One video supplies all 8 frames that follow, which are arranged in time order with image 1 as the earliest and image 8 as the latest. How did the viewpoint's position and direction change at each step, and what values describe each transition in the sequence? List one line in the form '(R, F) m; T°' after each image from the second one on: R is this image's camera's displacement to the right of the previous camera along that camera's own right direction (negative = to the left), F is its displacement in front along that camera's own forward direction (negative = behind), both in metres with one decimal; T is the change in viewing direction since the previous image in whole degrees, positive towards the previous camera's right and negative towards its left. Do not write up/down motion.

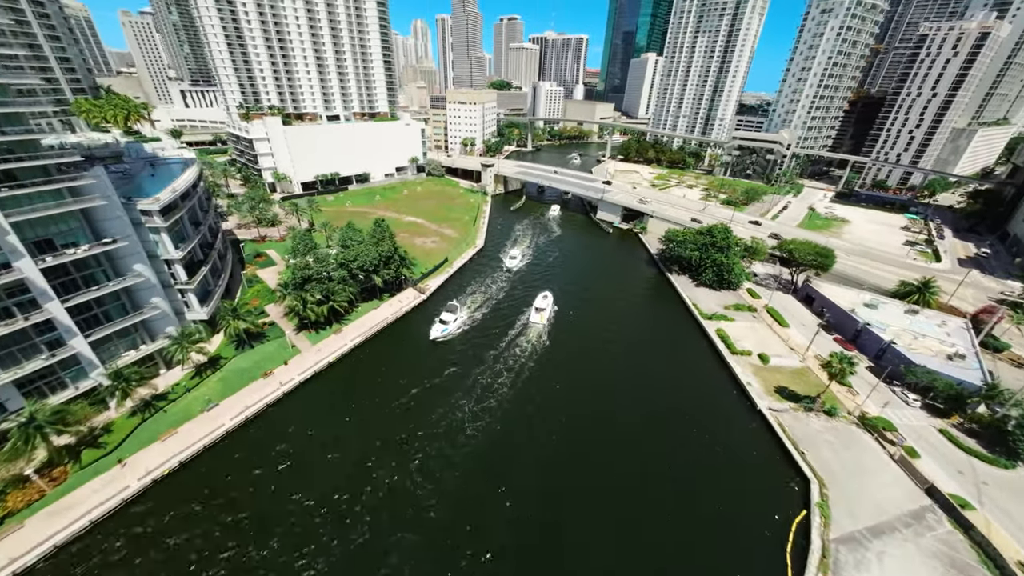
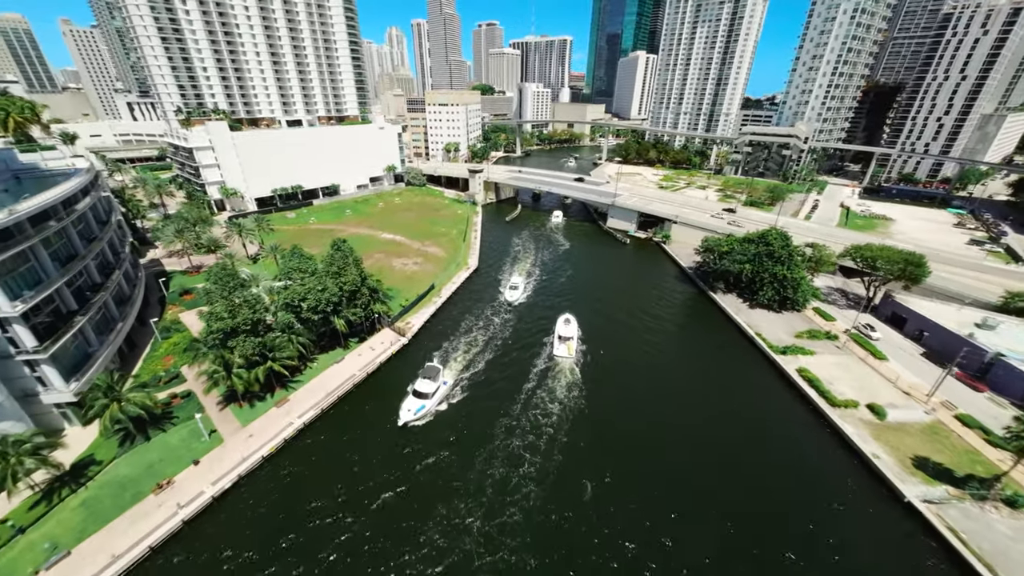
(-2.3, +13.7) m; +2°
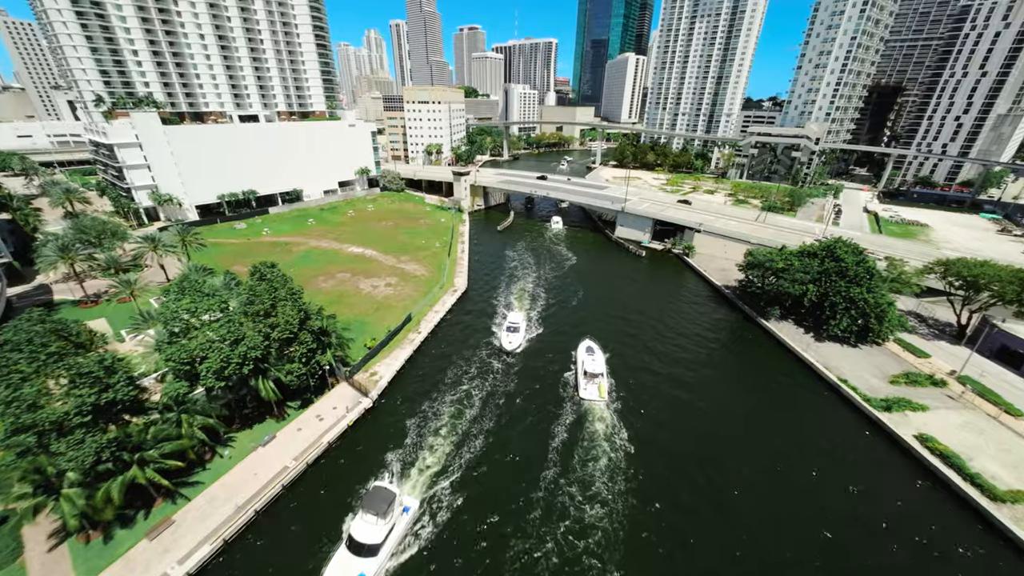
(-1.7, +11.7) m; +2°
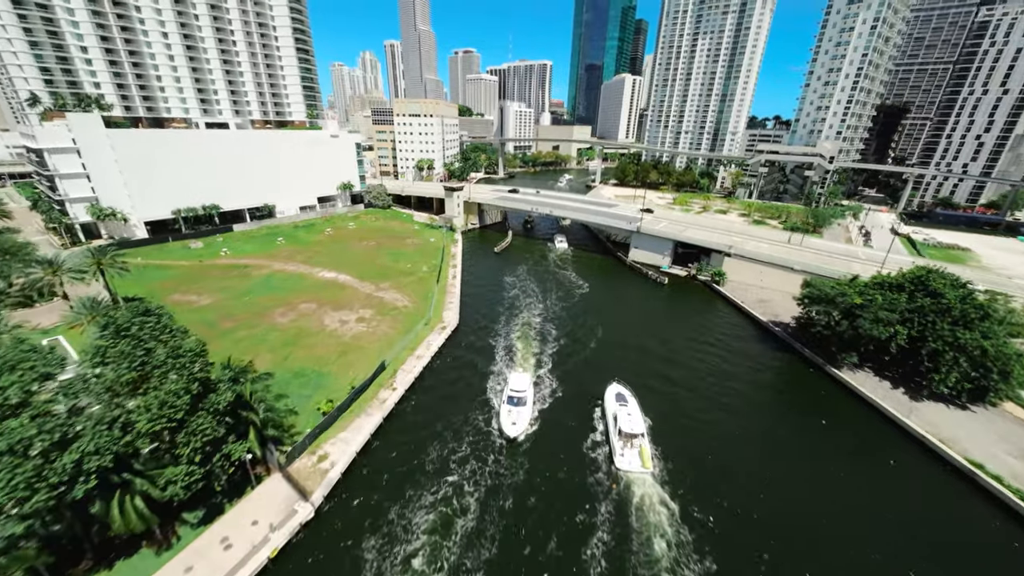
(-1.0, +9.0) m; +1°
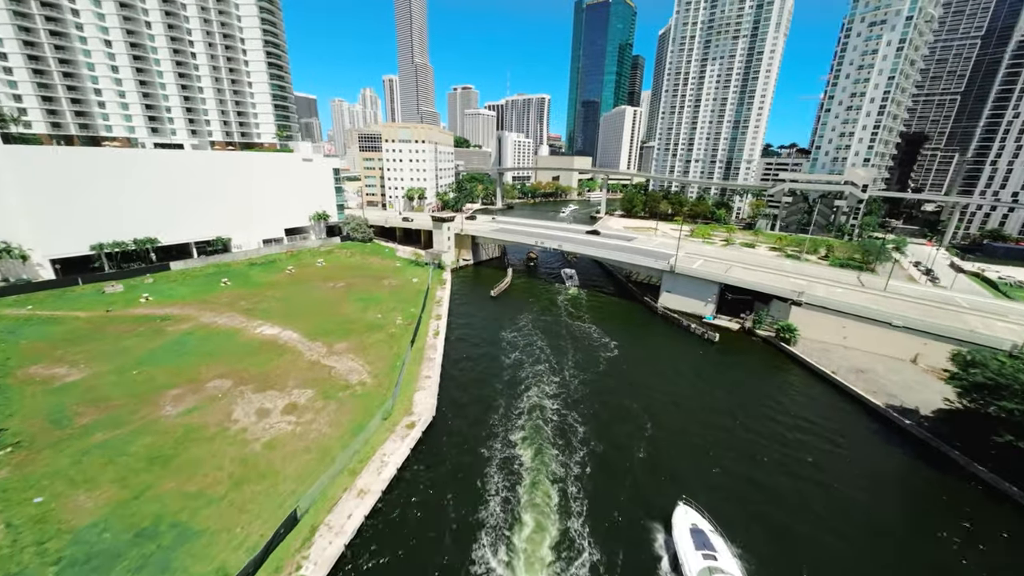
(-0.4, +12.2) m; 0°
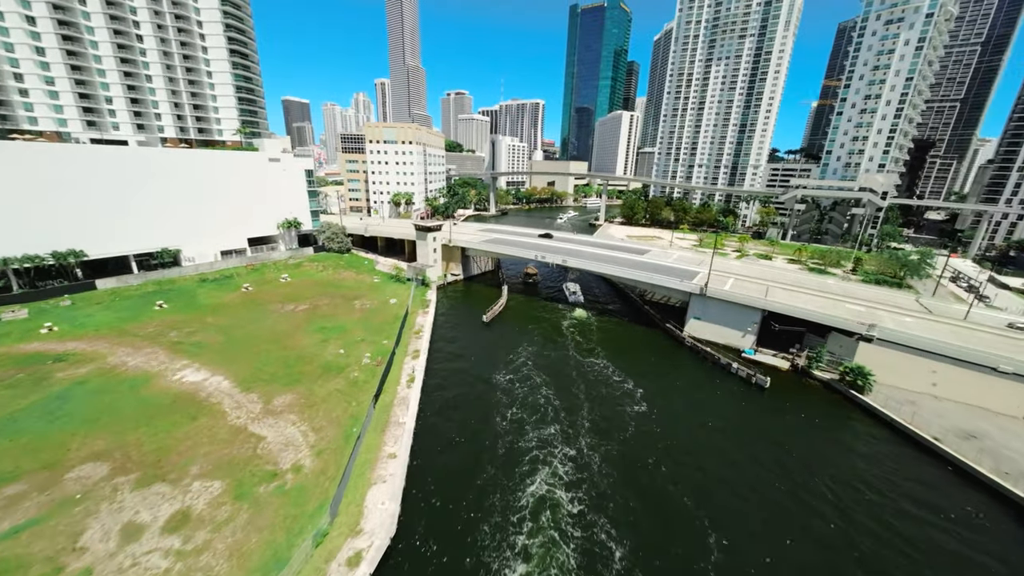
(-0.3, +8.3) m; +1°
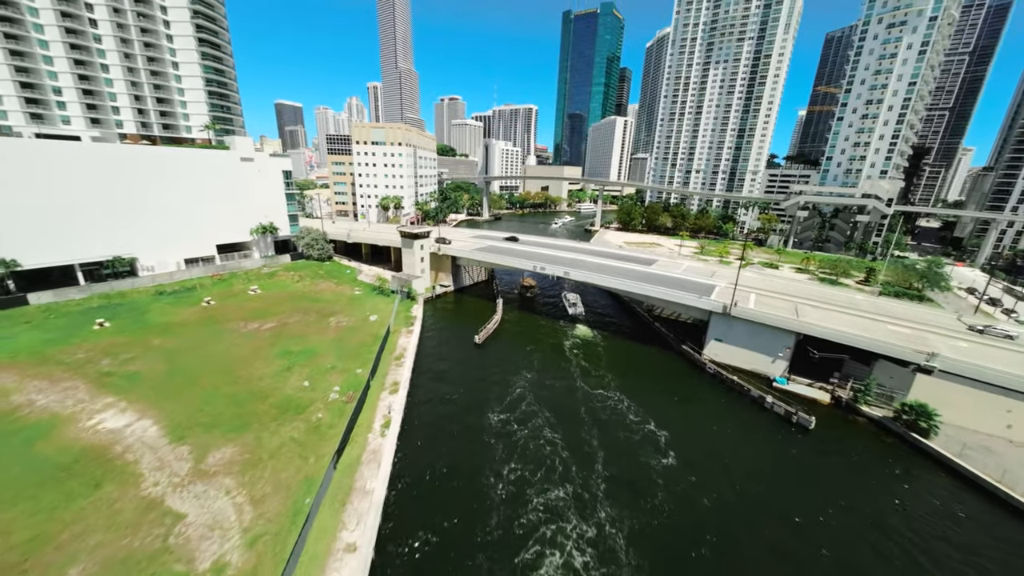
(-0.3, +5.0) m; +1°
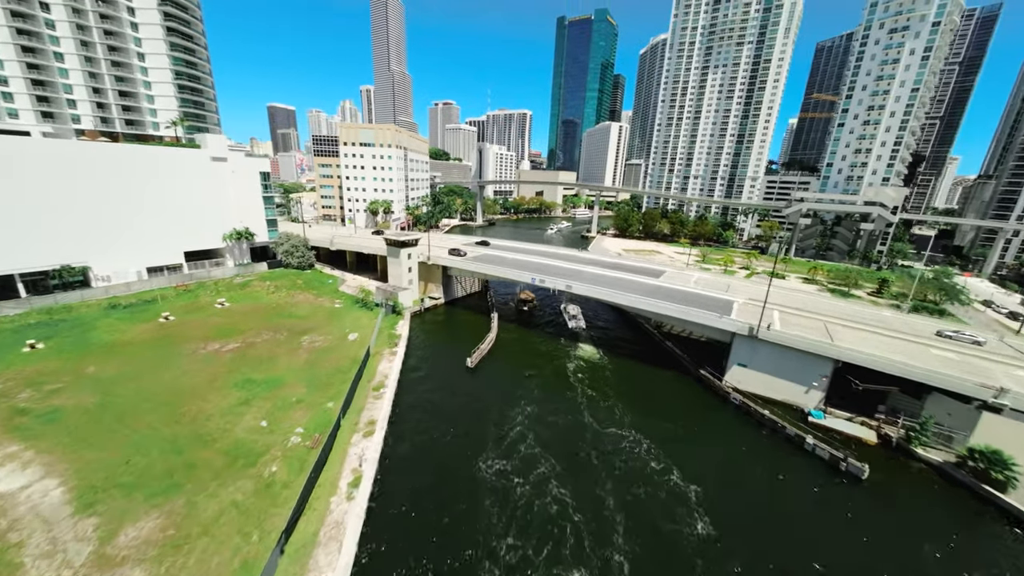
(-0.3, +4.3) m; +1°
